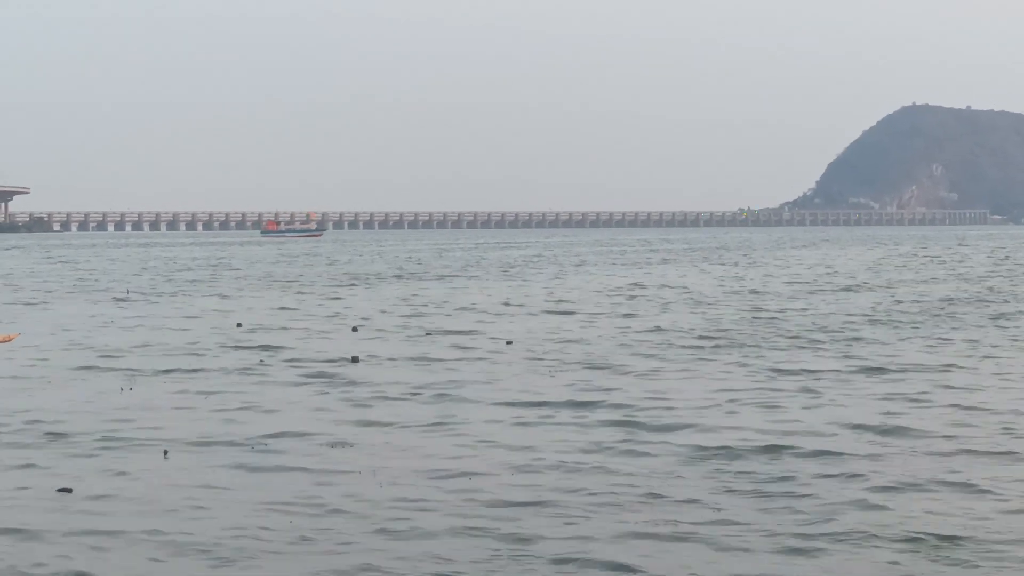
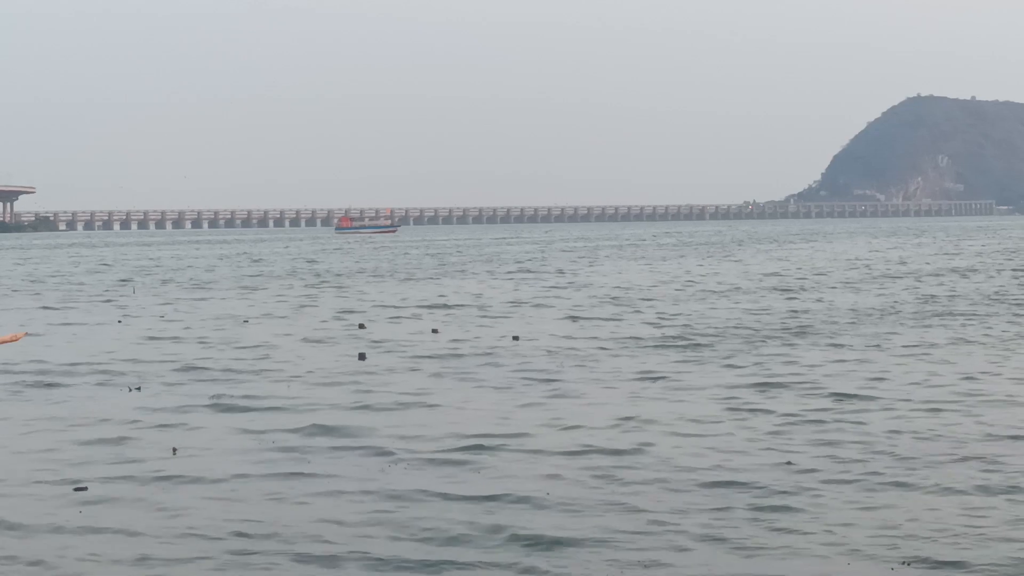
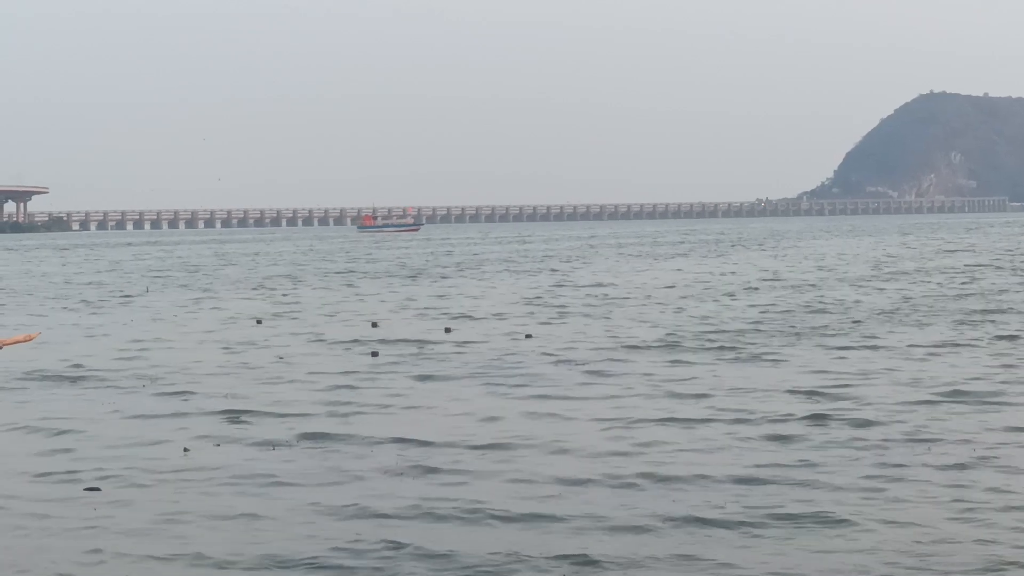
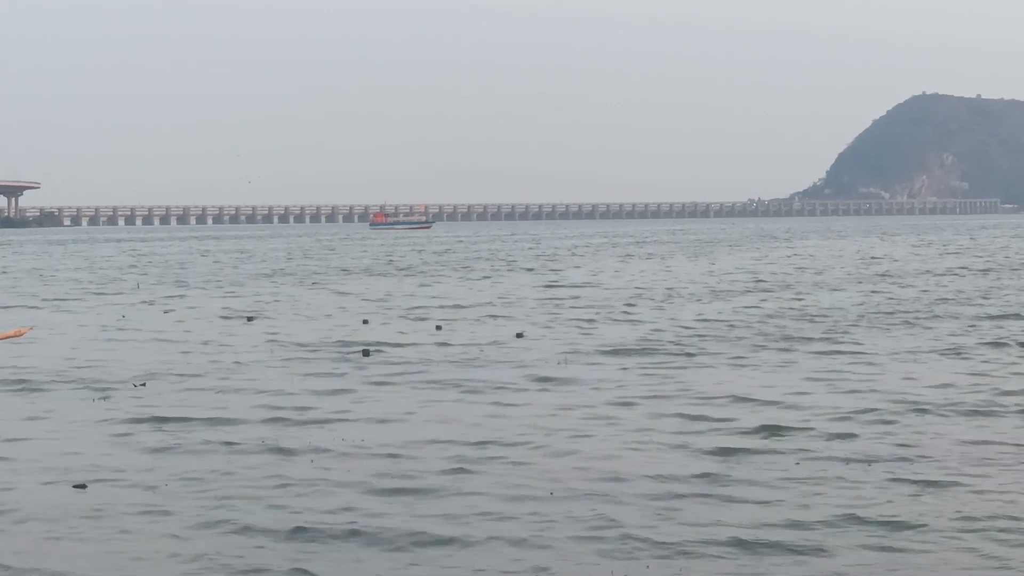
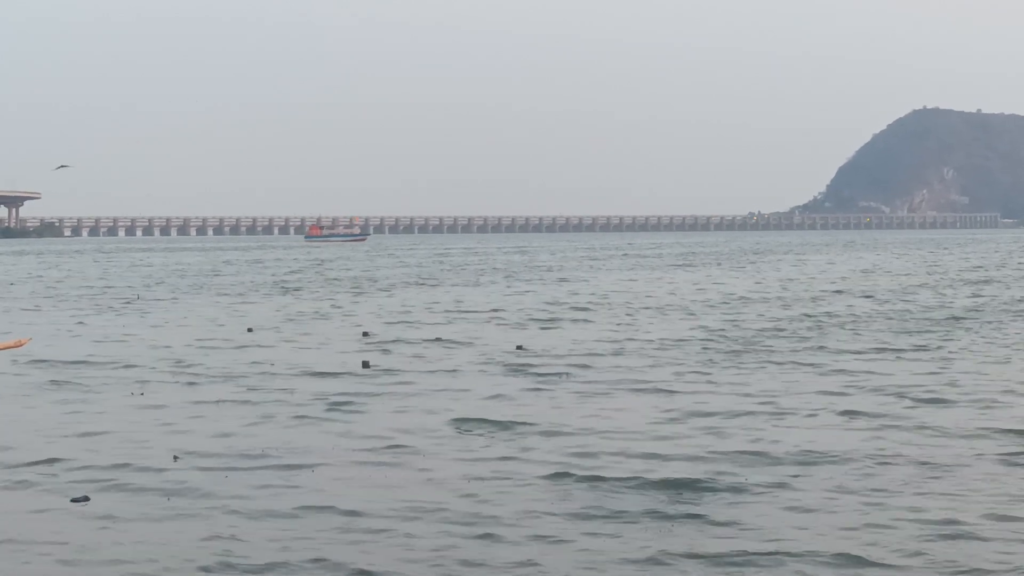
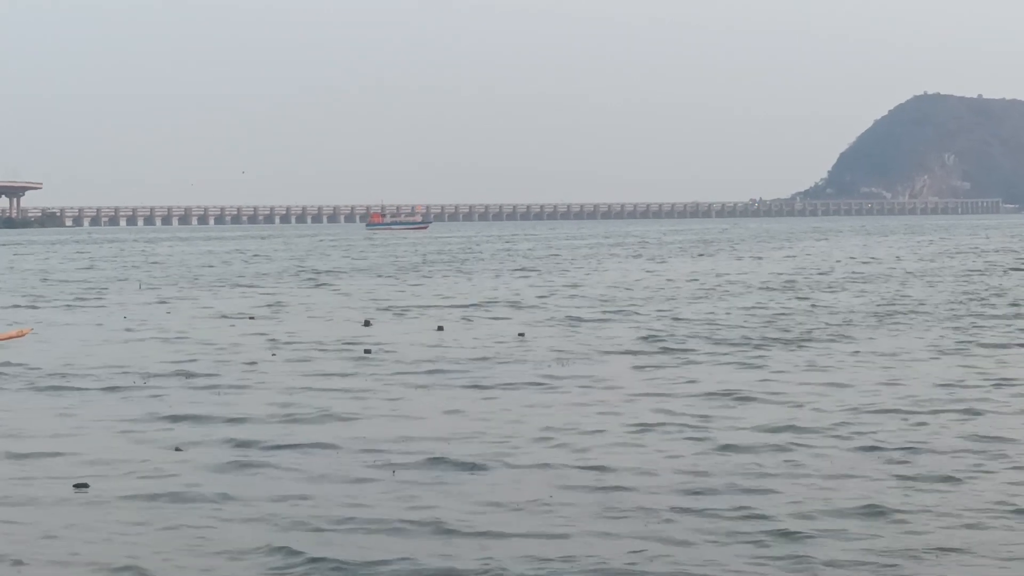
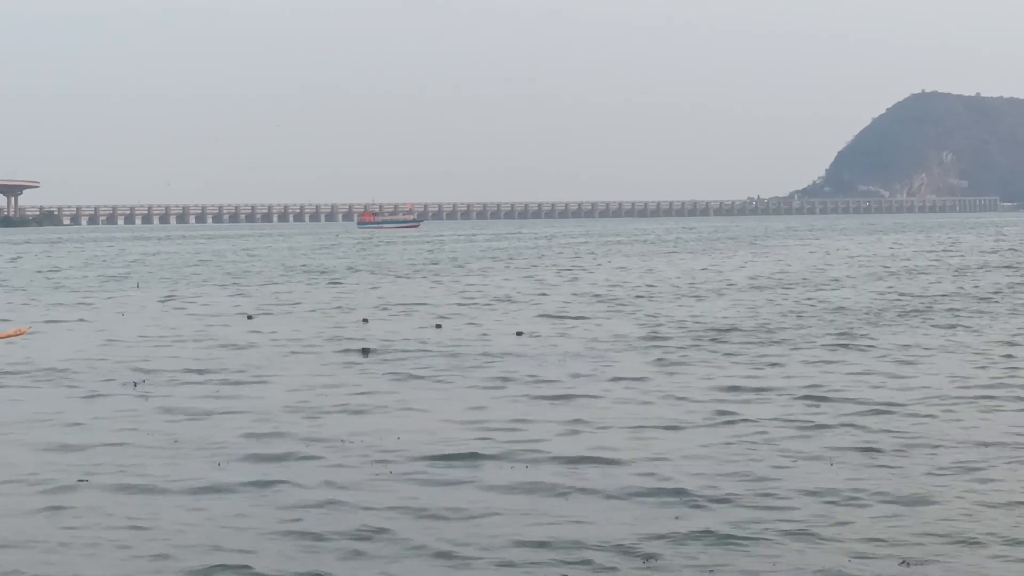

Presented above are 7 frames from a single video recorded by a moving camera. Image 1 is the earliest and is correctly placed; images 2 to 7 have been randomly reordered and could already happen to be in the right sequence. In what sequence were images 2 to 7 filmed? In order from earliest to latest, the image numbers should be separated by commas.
5, 2, 3, 7, 6, 4
